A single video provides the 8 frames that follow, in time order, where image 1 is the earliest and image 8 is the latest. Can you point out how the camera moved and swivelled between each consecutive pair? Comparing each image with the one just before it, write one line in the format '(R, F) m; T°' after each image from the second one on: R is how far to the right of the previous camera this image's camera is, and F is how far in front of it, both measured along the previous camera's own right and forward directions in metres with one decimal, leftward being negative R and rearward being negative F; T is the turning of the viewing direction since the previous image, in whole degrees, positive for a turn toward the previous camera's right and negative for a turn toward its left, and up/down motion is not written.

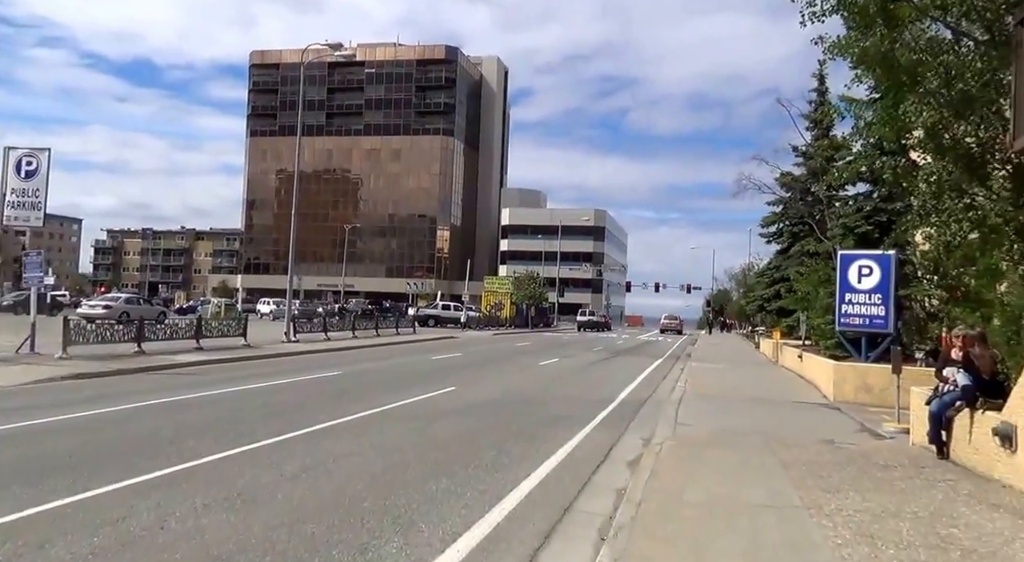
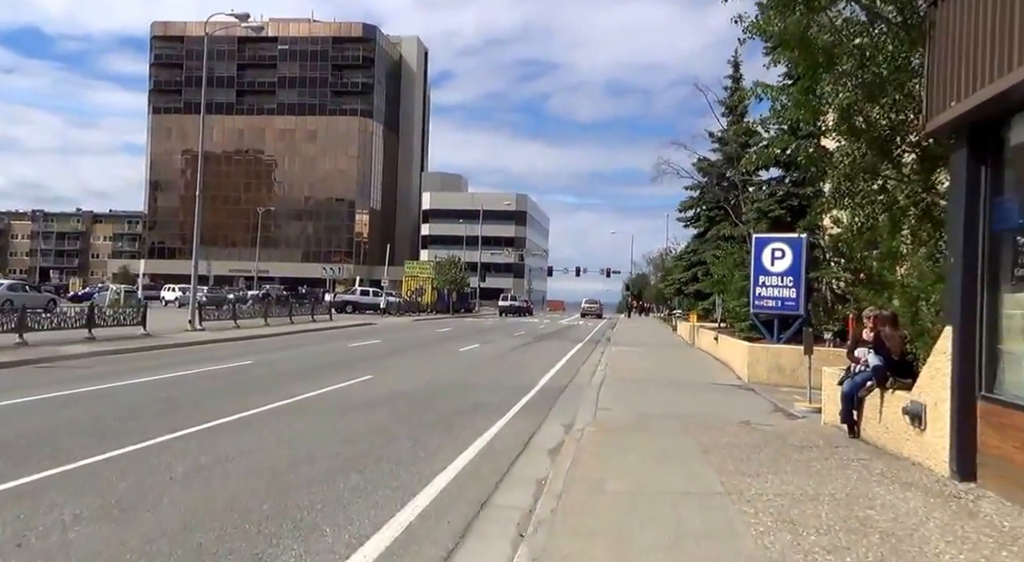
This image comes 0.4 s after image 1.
(+0.1, +0.4) m; +6°
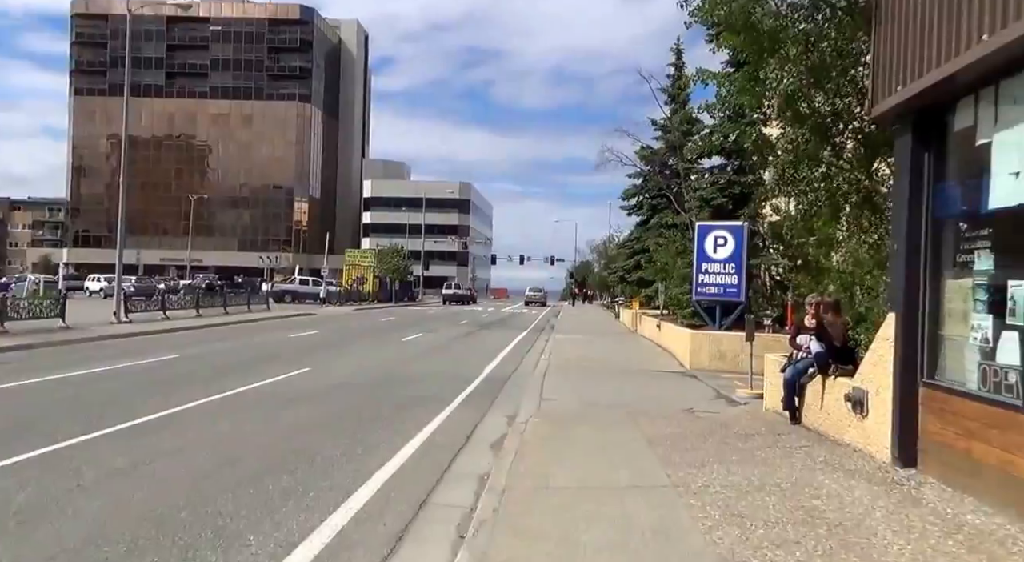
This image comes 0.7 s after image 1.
(0.0, +0.3) m; +5°
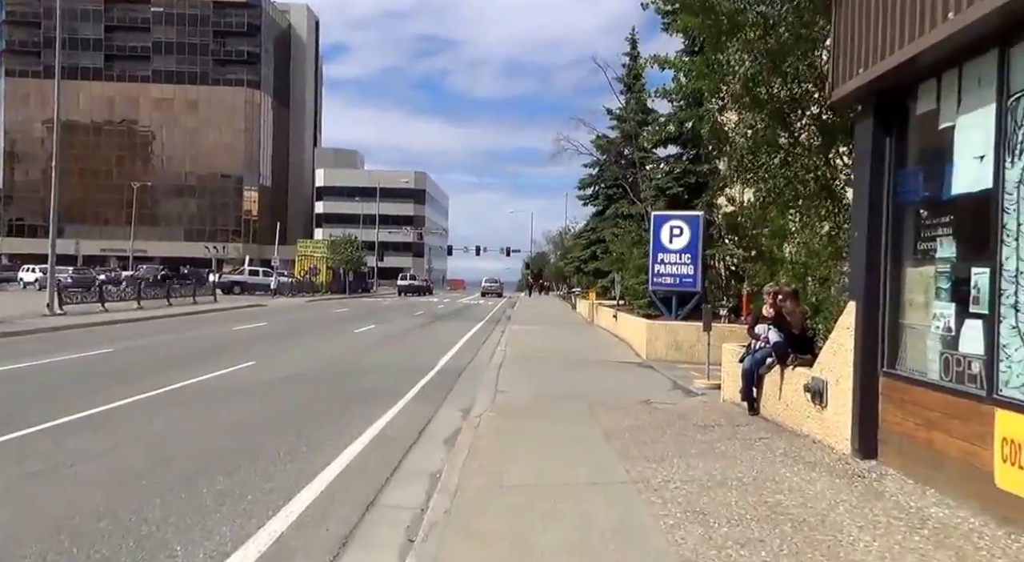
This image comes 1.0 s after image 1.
(0.0, +0.3) m; +4°
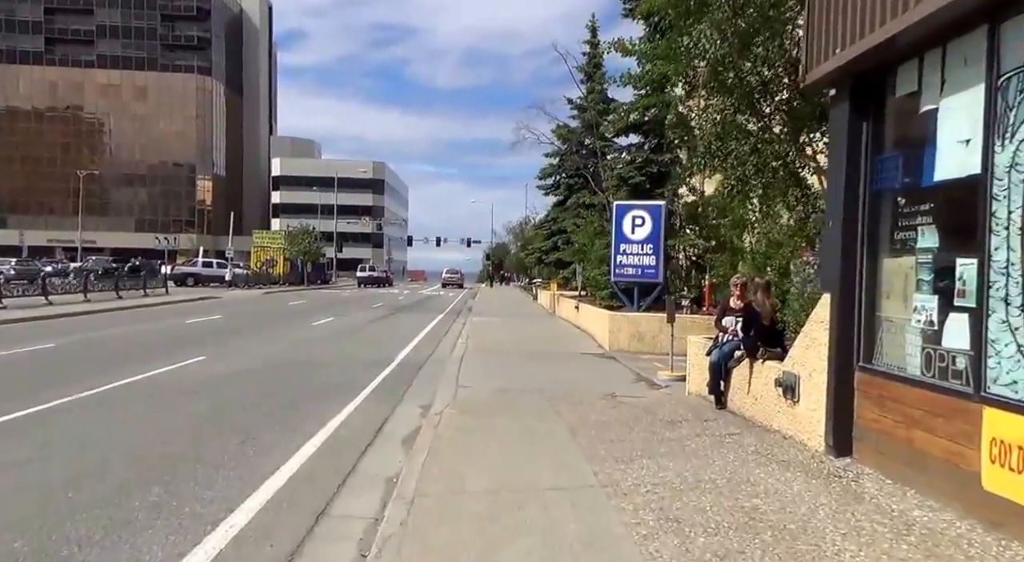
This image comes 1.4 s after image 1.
(0.0, +0.4) m; +3°
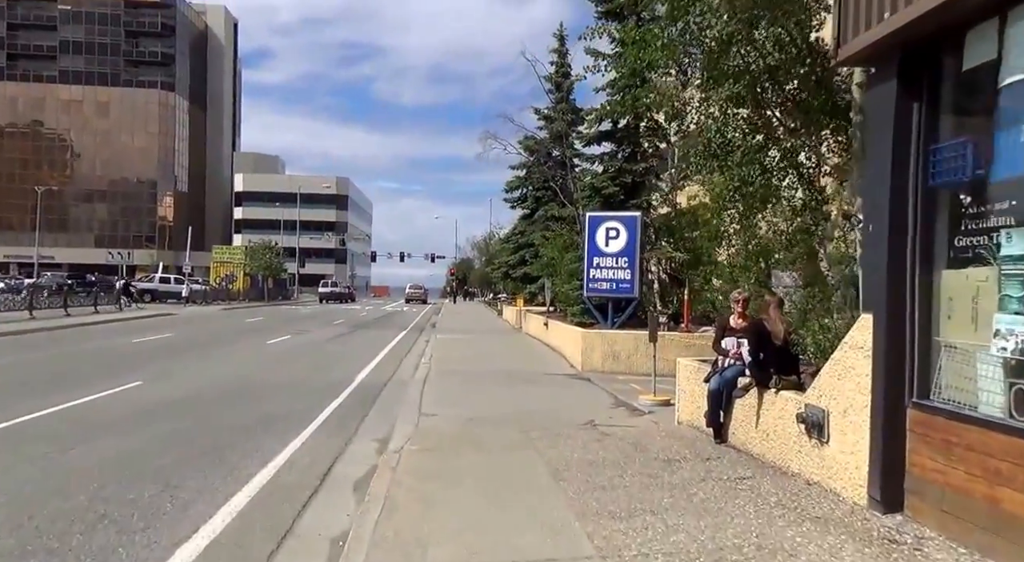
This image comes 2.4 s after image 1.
(-0.1, +1.1) m; +3°
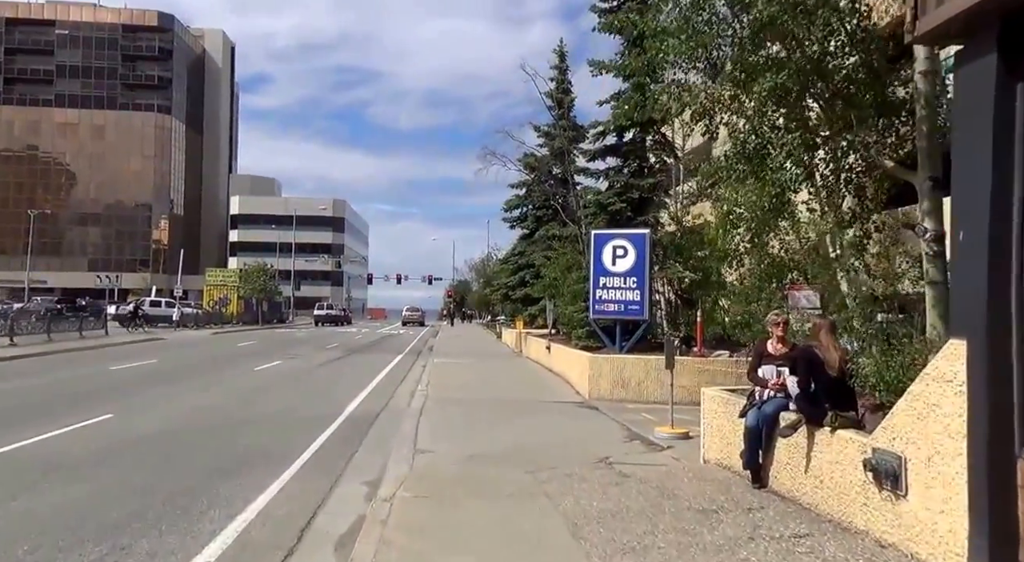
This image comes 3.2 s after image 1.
(-0.1, +0.9) m; 0°
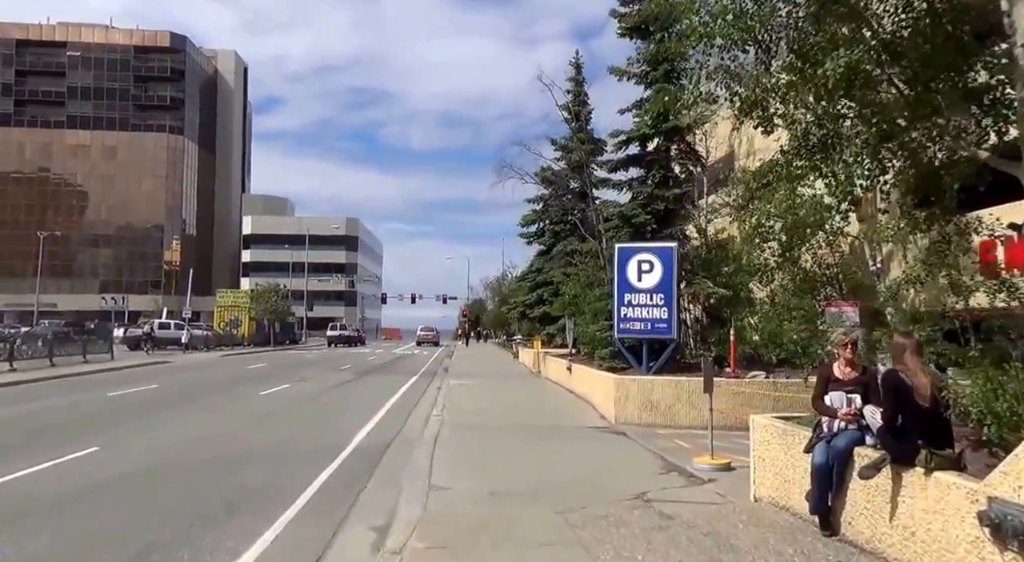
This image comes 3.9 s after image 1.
(-0.1, +0.8) m; -1°
